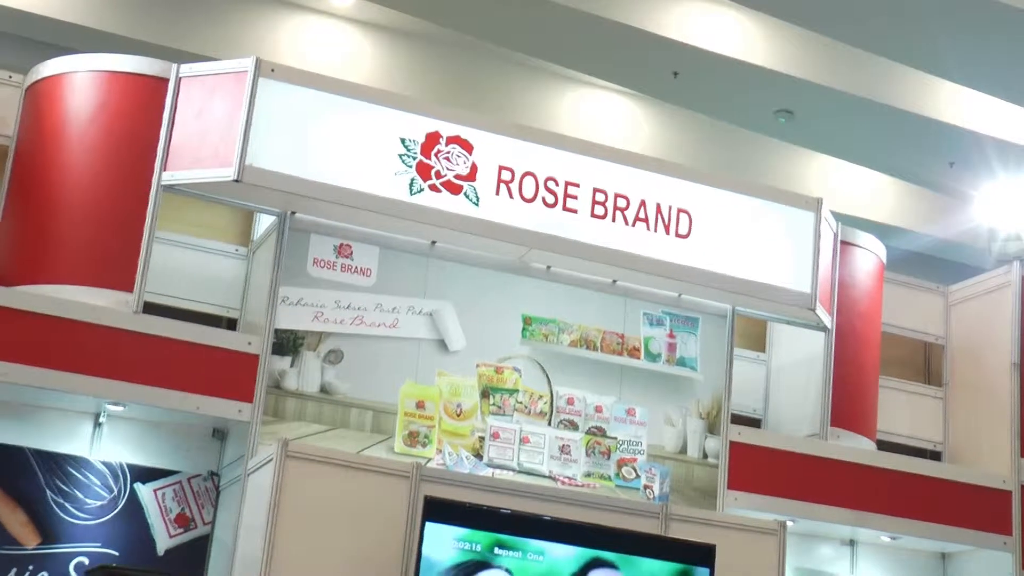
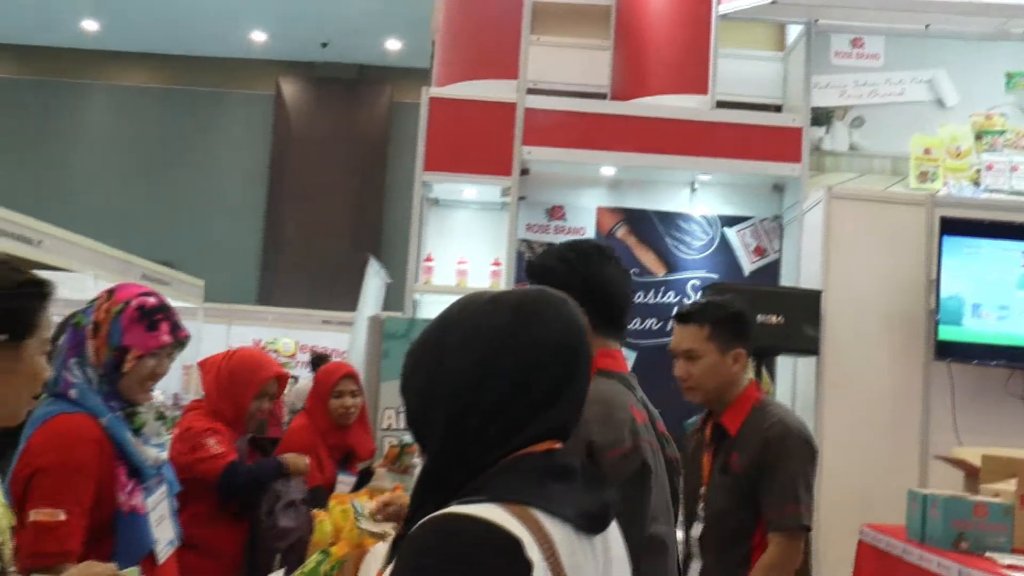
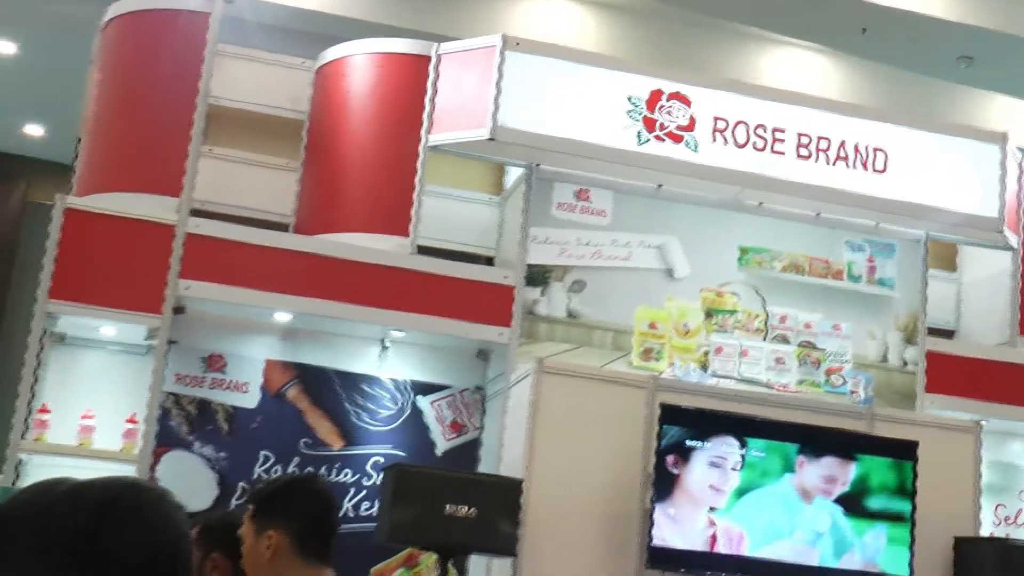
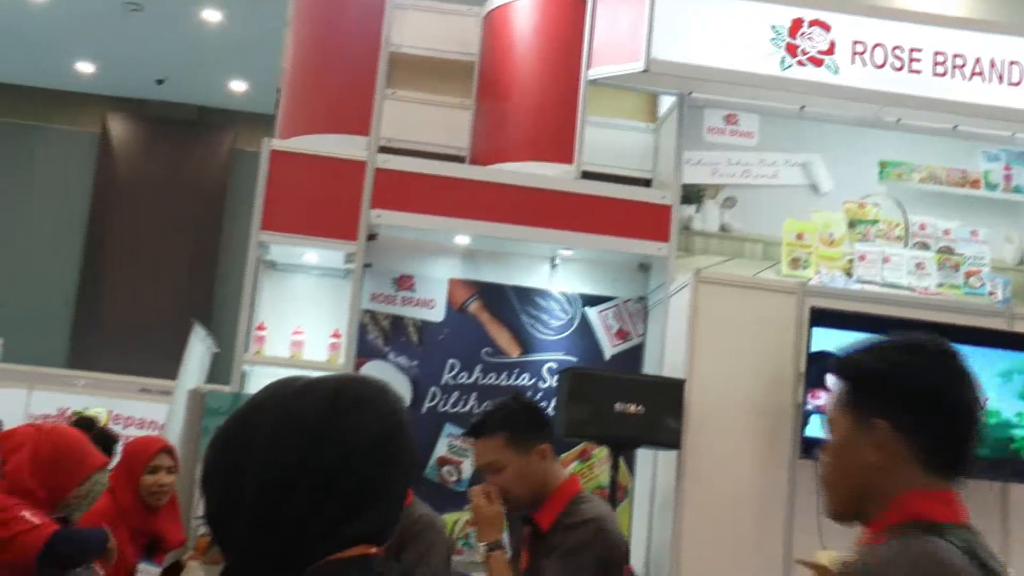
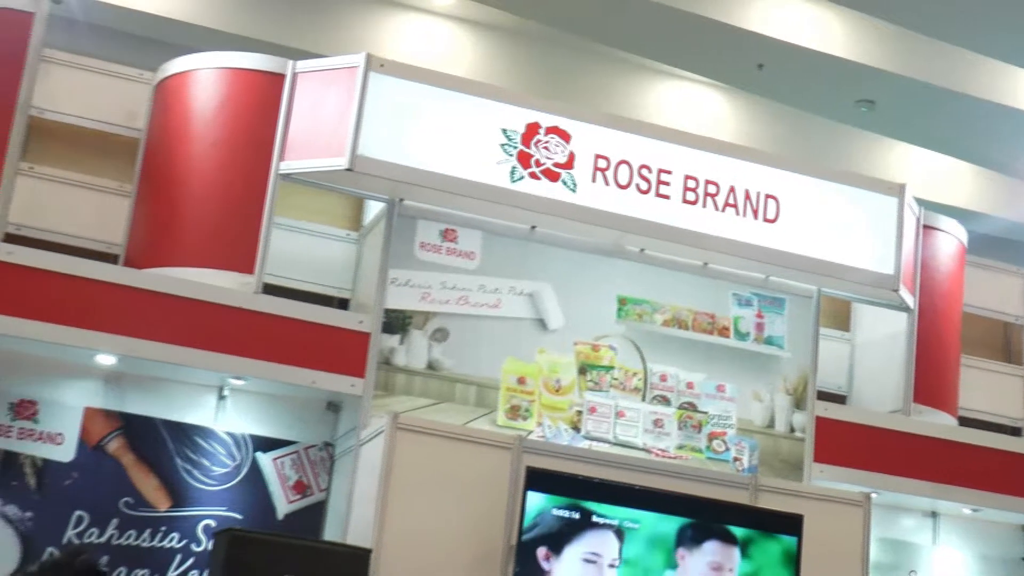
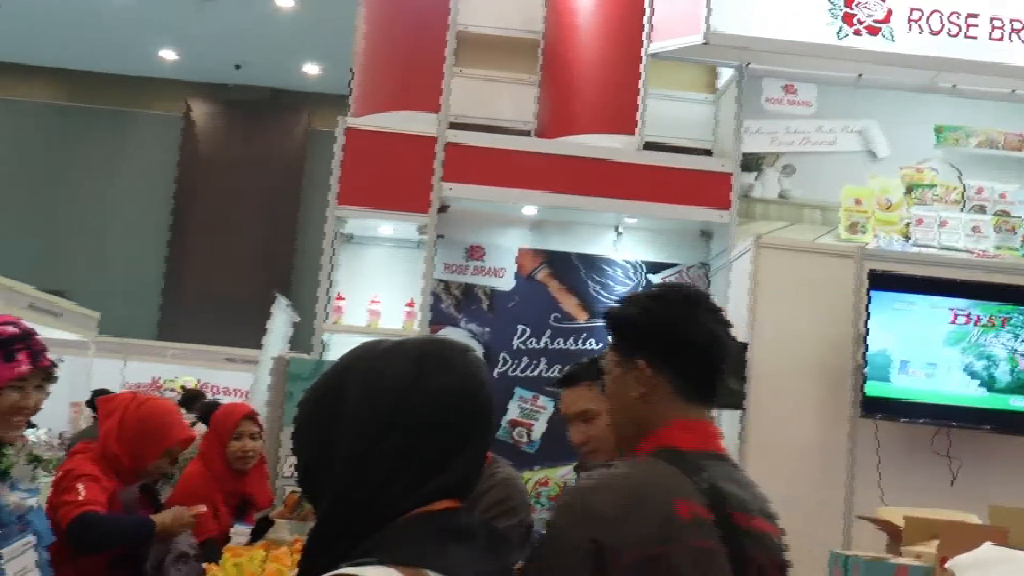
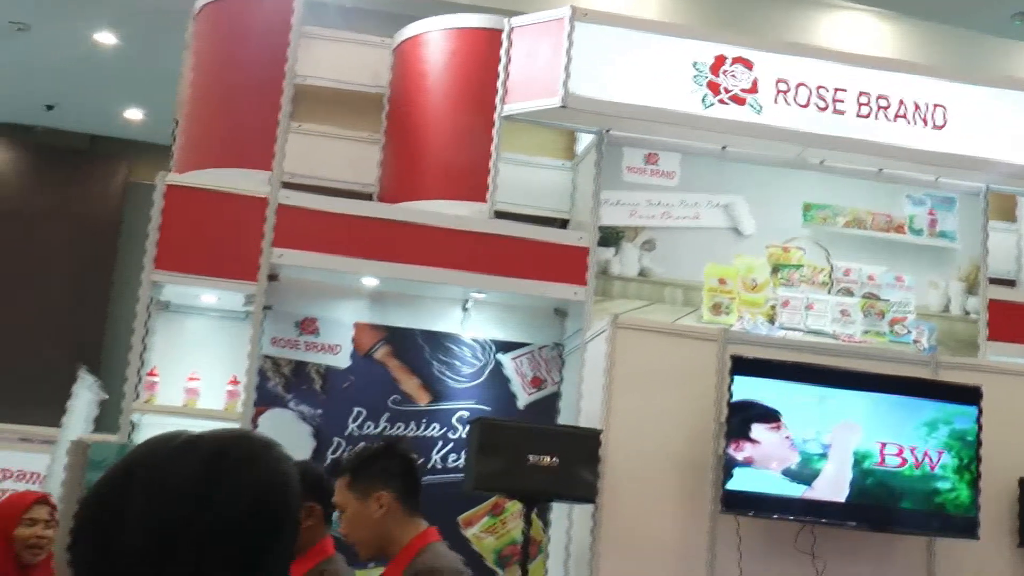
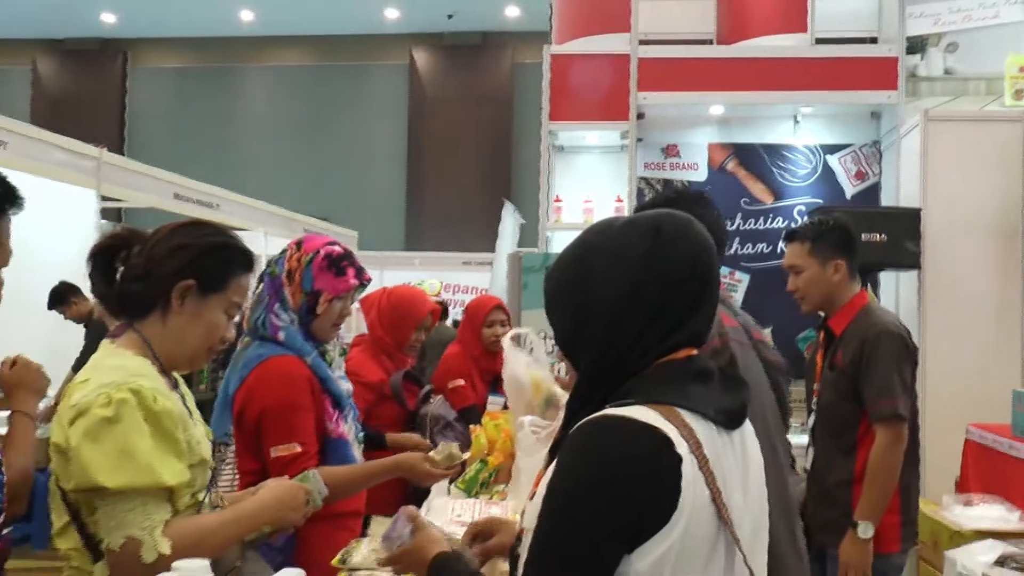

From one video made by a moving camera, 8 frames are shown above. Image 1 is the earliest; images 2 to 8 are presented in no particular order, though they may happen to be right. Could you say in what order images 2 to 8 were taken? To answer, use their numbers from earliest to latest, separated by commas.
5, 3, 7, 4, 6, 2, 8
